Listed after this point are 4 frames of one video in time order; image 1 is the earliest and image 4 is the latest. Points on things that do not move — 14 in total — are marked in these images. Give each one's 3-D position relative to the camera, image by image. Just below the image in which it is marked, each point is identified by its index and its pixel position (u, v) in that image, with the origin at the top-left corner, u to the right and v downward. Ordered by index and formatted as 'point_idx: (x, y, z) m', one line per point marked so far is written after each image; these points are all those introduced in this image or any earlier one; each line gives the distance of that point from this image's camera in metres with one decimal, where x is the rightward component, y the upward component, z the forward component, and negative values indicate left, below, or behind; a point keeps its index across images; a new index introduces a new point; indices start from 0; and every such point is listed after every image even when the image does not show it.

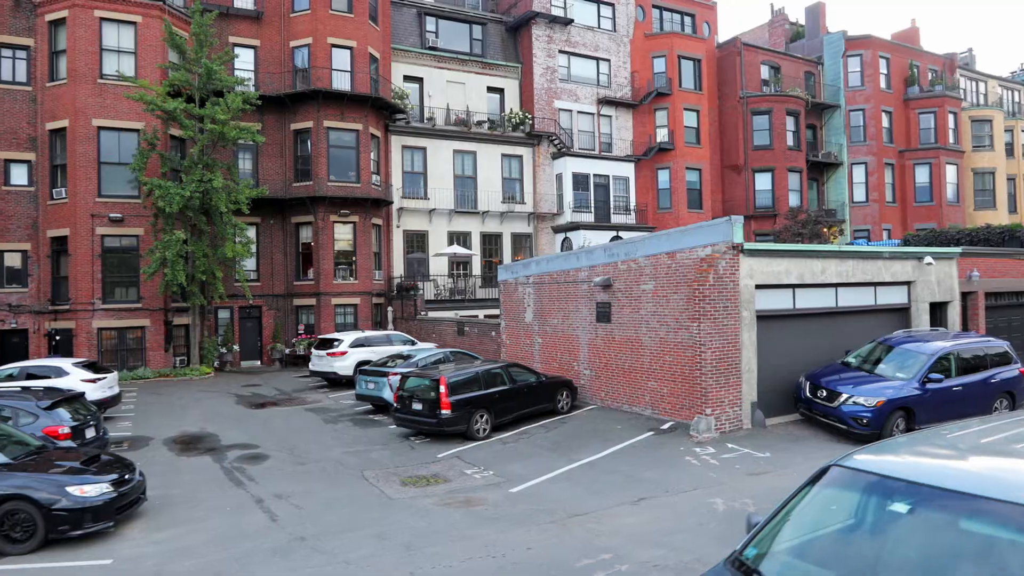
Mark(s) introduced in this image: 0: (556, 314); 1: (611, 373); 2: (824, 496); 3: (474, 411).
0: (+1.1, -0.7, +16.8) m
1: (+2.3, -1.9, +14.9) m
2: (+2.0, -1.3, +4.0) m
3: (-0.7, -2.4, +12.8) m
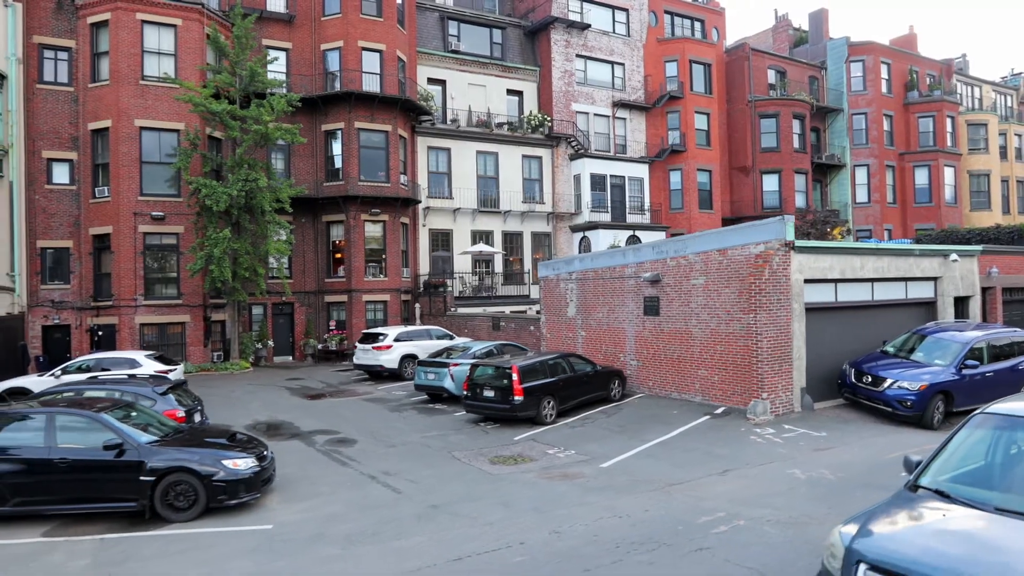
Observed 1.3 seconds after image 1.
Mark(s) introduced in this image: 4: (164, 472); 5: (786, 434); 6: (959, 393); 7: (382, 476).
0: (+2.4, -0.6, +17.7) m
1: (+3.6, -1.8, +15.8) m
2: (+3.5, -1.1, +5.0) m
3: (+0.7, -2.3, +13.7) m
4: (-4.3, -2.3, +8.2) m
5: (+5.1, -2.7, +12.0) m
6: (+8.7, -2.0, +12.7) m
7: (-2.0, -3.0, +10.2) m
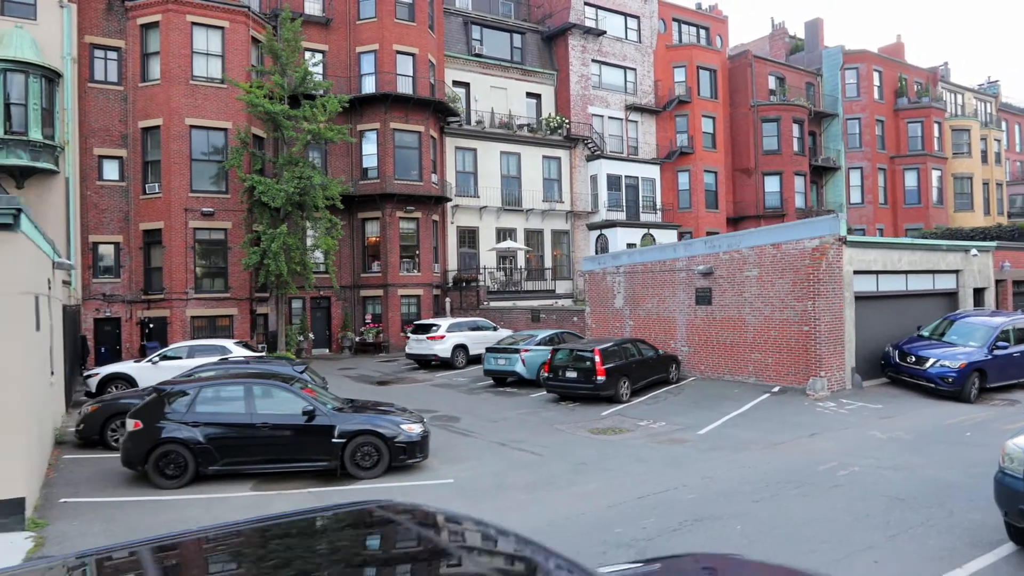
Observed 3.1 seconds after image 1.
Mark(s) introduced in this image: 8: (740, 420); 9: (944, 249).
0: (+4.1, -0.3, +19.2) m
1: (+5.3, -1.6, +17.3) m
2: (+5.7, -0.9, +6.4) m
3: (+2.5, -2.1, +15.1) m
4: (-2.3, -2.1, +9.3) m
5: (+7.0, -2.5, +13.5) m
6: (+10.6, -1.8, +14.4) m
7: (0.0, -2.7, +11.5) m
8: (+4.5, -2.6, +12.8) m
9: (+11.6, +1.1, +17.4) m
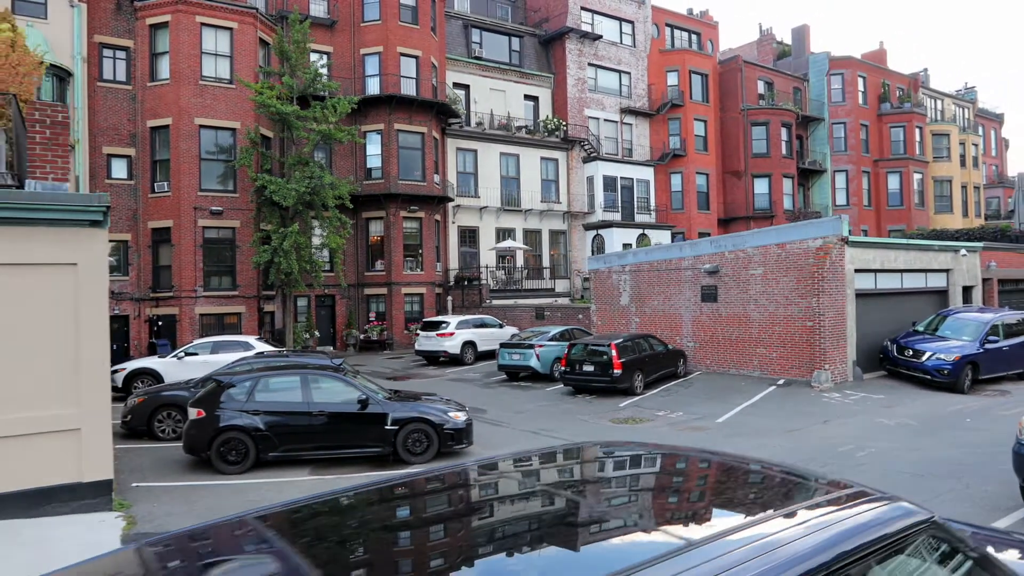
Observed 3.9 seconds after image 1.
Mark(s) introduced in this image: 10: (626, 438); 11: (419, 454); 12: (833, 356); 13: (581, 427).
0: (+4.4, -0.3, +19.9) m
1: (+5.7, -1.5, +18.1) m
2: (+6.4, -0.9, +7.2) m
3: (+3.0, -2.0, +15.7) m
4: (-1.6, -2.0, +9.9) m
5: (+7.5, -2.4, +14.4) m
6: (+11.1, -1.8, +15.3) m
7: (+0.5, -2.7, +12.1) m
8: (+5.0, -2.5, +13.5) m
9: (+12.0, +1.1, +18.4) m
10: (+2.0, -2.6, +11.5) m
11: (-1.5, -2.5, +9.9) m
12: (+7.6, -1.6, +15.6) m
13: (+1.3, -2.7, +12.6) m
